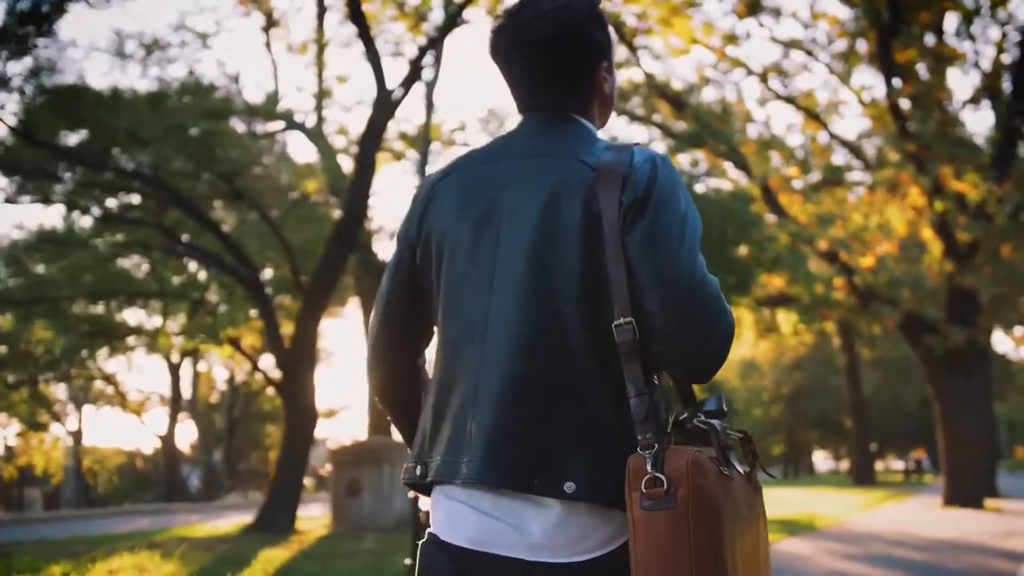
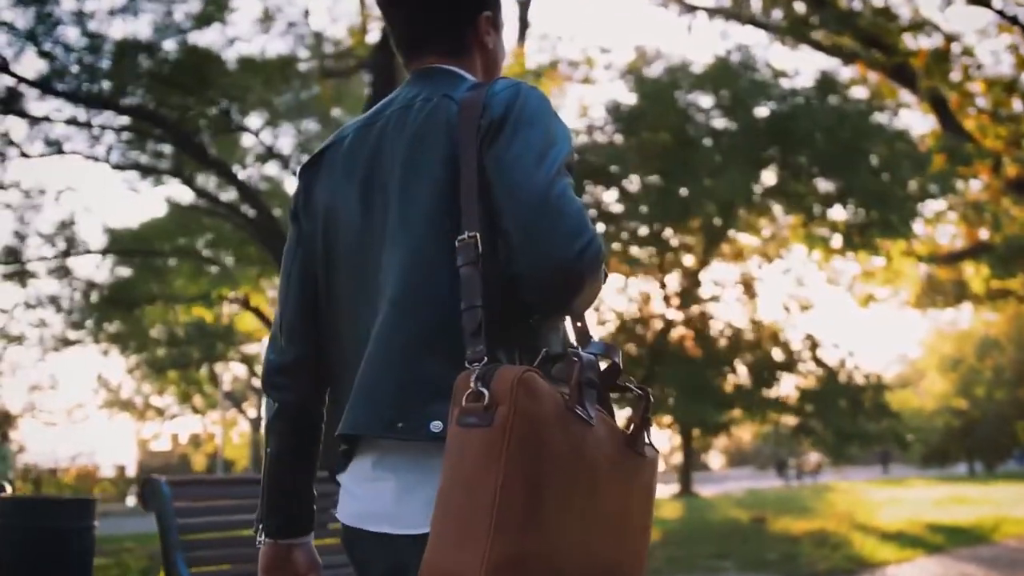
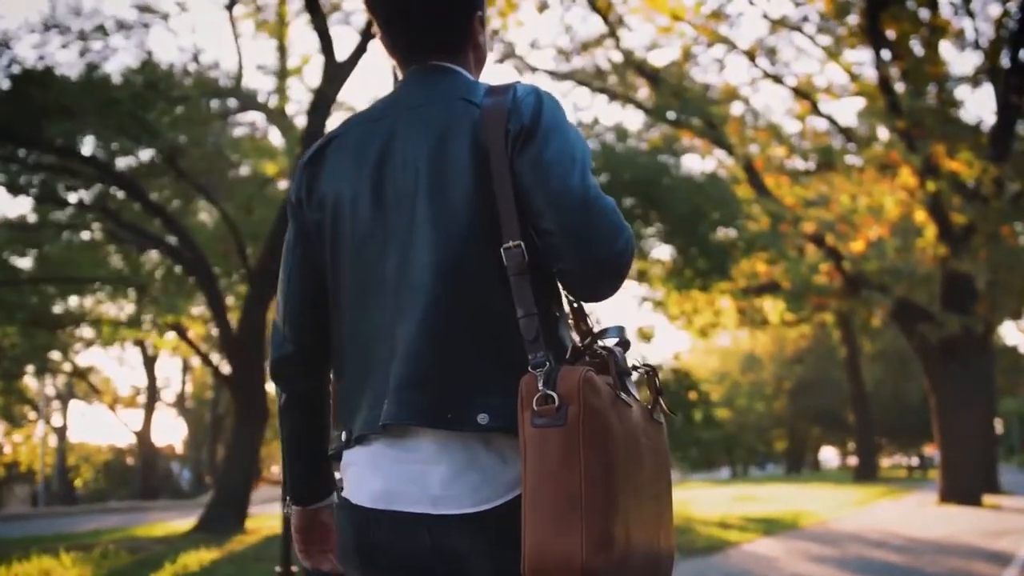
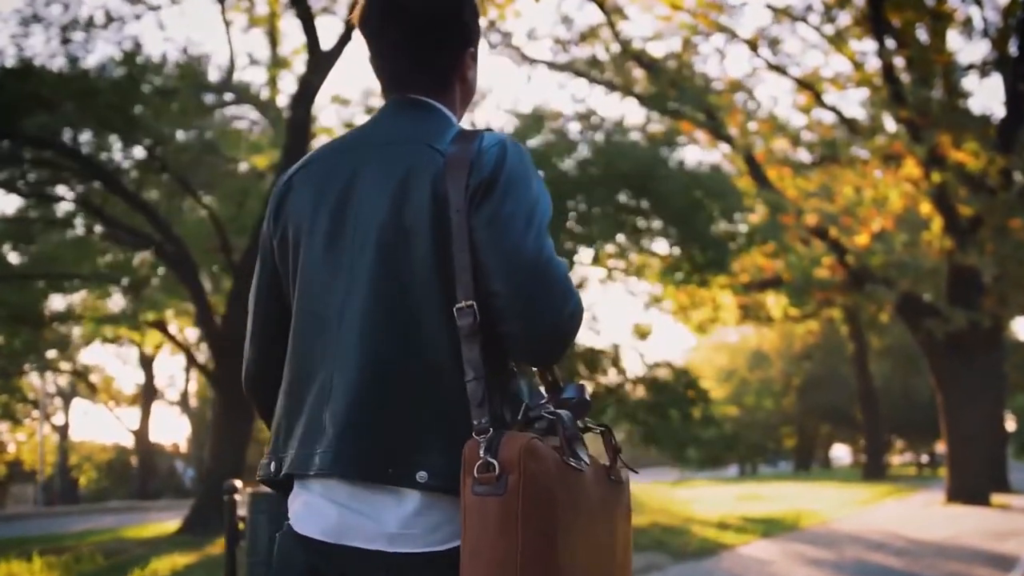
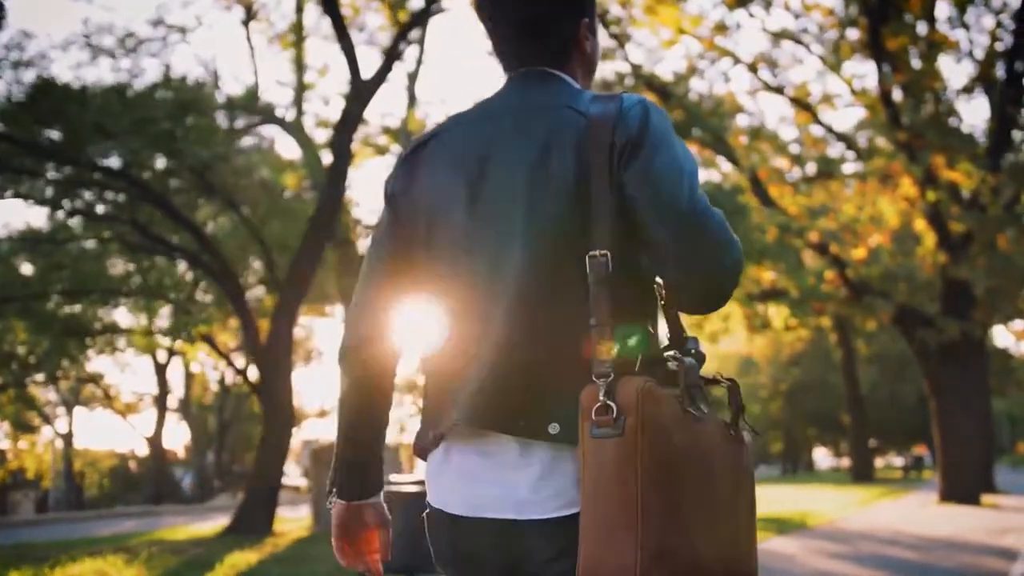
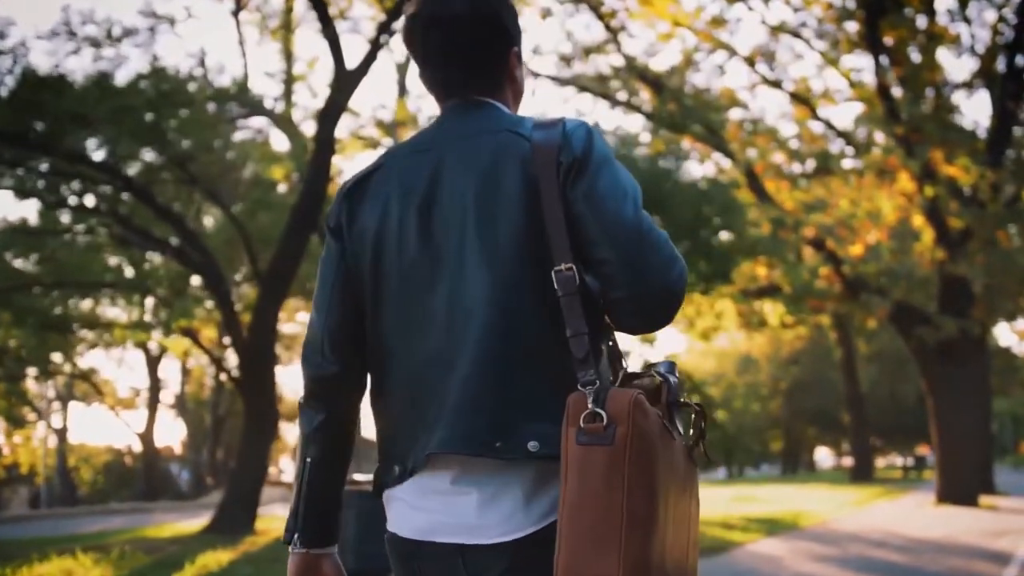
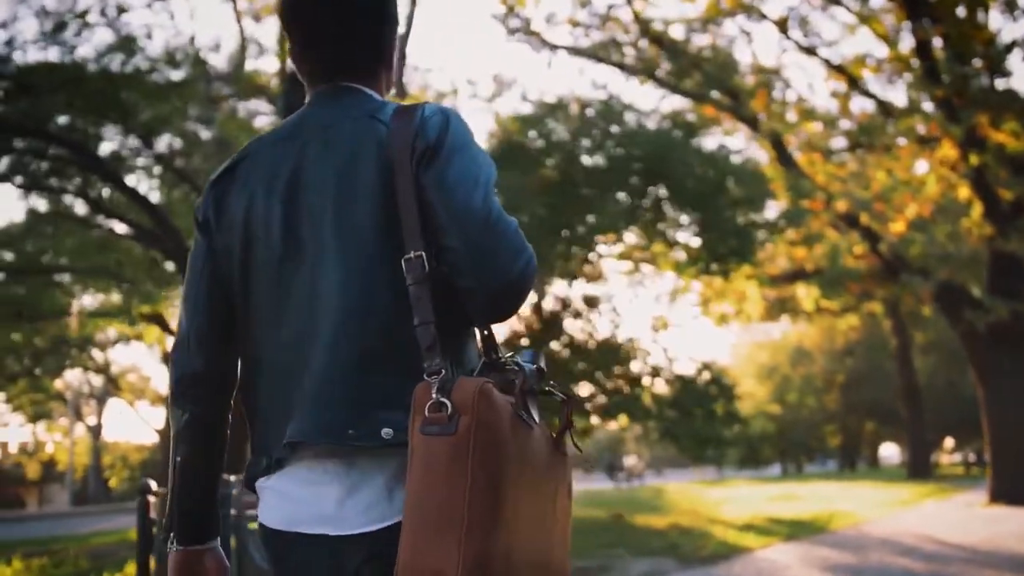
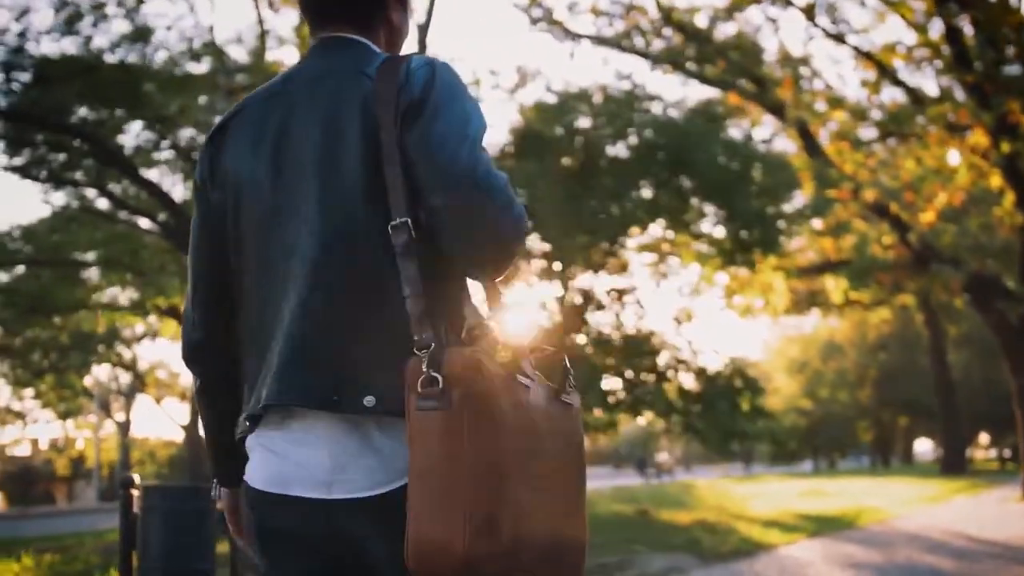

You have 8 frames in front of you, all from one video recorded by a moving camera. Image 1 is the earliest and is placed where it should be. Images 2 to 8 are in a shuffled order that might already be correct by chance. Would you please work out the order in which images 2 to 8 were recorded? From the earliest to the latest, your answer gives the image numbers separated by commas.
5, 6, 3, 4, 7, 8, 2
